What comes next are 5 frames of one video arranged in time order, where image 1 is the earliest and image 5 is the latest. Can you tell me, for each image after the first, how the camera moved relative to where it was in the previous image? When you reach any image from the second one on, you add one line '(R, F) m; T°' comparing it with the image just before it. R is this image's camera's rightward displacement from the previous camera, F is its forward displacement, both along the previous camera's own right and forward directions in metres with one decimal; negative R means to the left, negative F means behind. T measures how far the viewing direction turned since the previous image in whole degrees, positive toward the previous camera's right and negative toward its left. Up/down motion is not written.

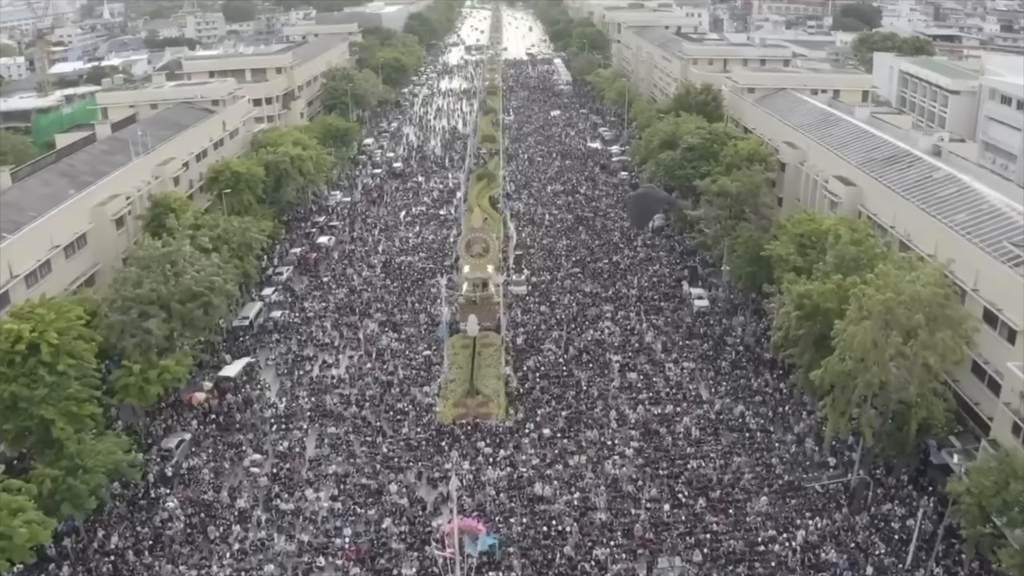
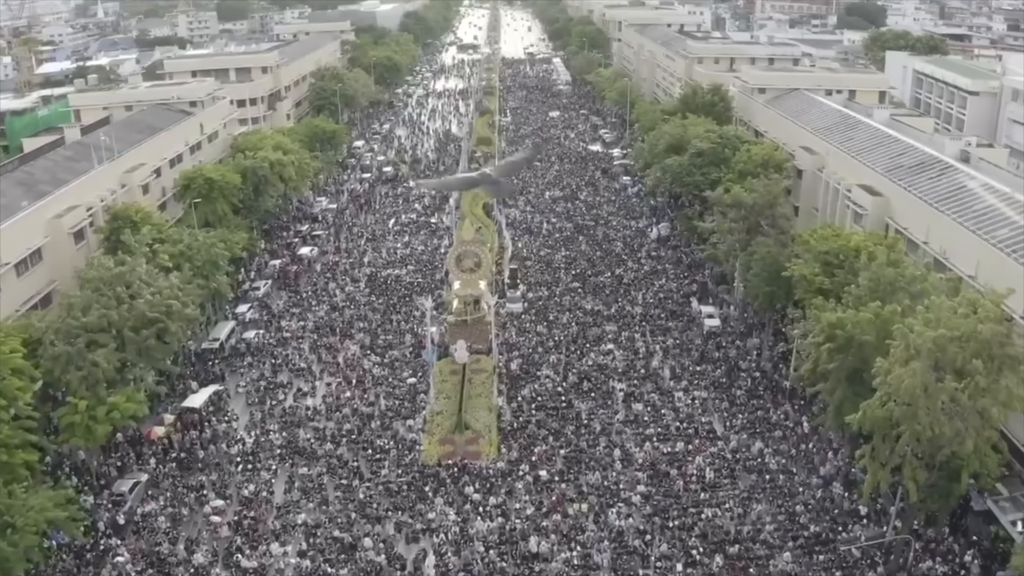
(+0.2, +3.6) m; 0°
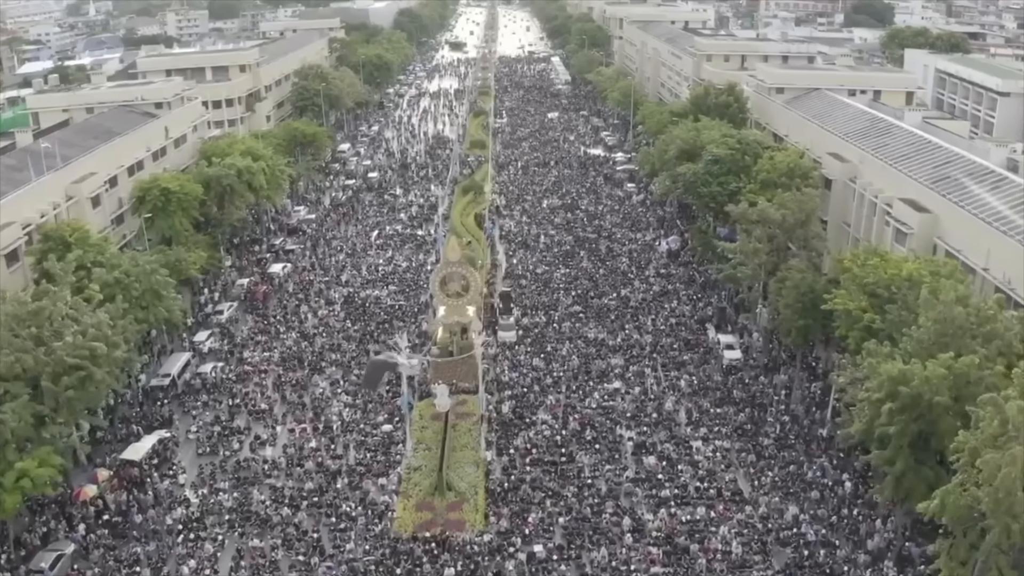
(+0.3, +4.9) m; 0°
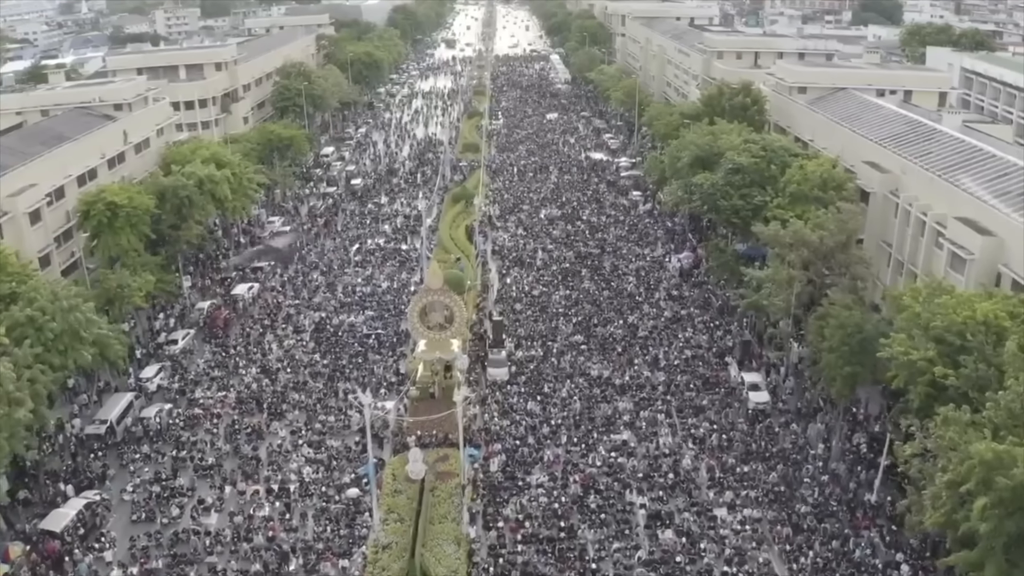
(+0.3, +4.8) m; 0°
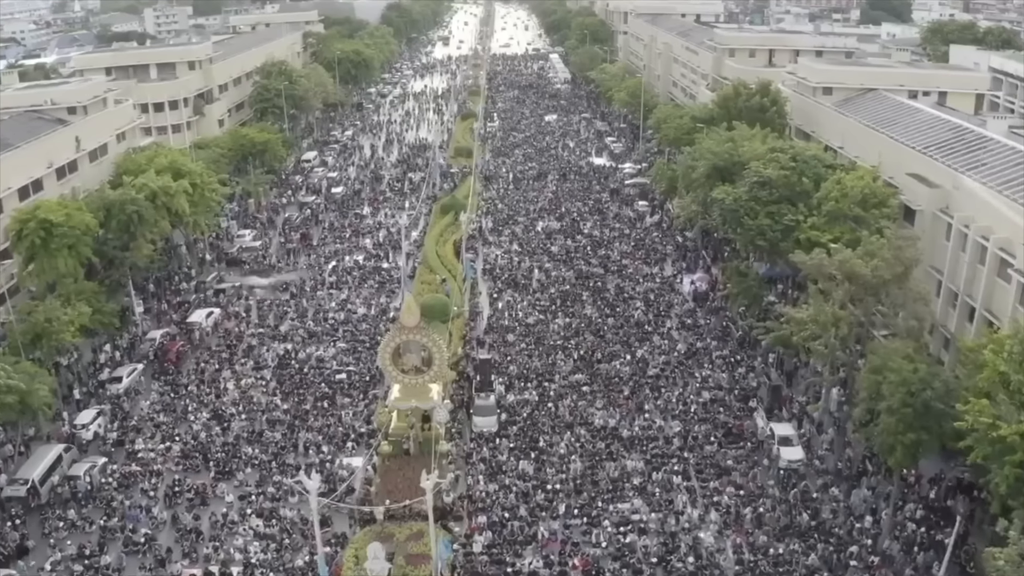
(+0.3, +4.5) m; 0°
